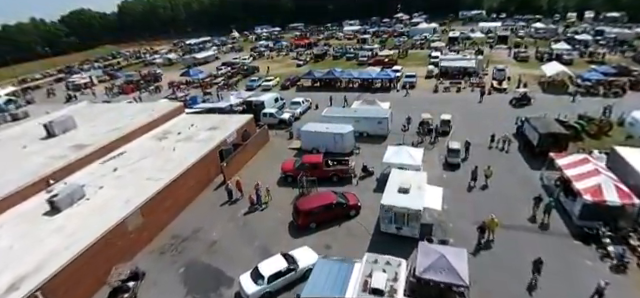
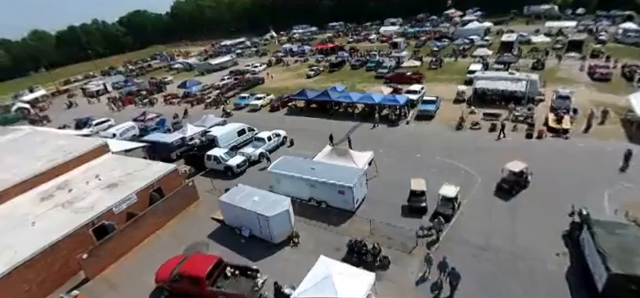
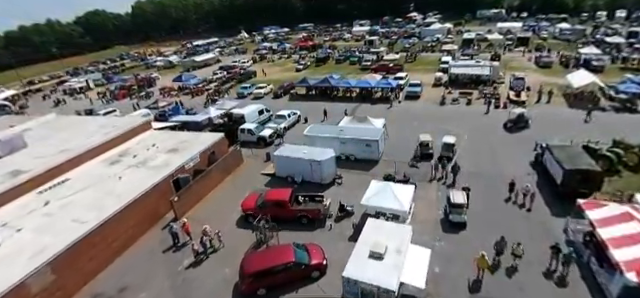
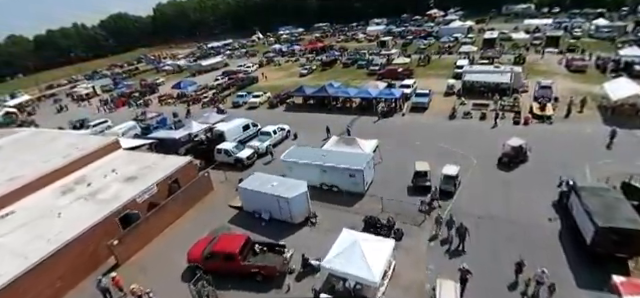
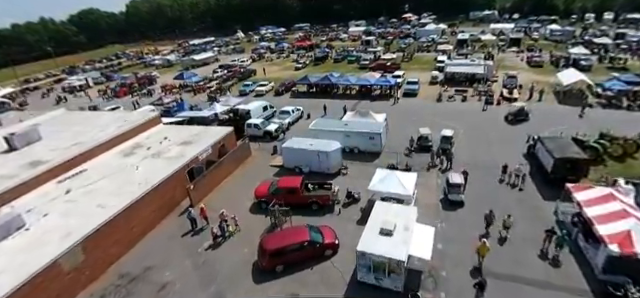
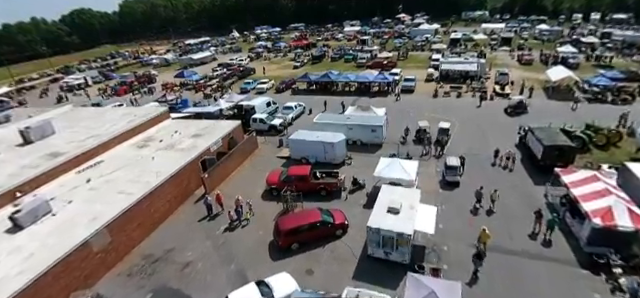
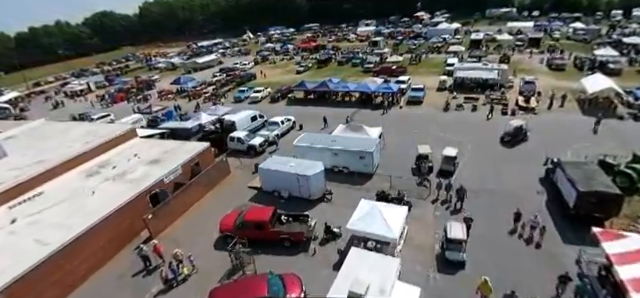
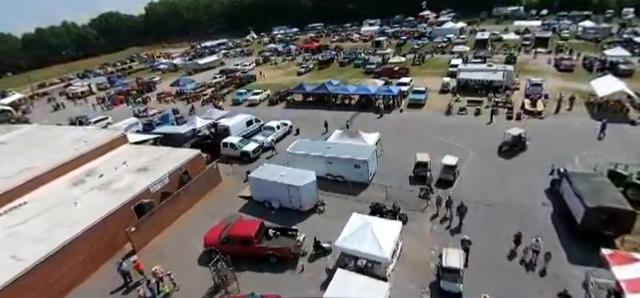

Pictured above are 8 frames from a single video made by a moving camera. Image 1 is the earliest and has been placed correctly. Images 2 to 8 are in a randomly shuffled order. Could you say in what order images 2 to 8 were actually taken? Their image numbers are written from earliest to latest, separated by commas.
6, 5, 3, 7, 8, 4, 2
